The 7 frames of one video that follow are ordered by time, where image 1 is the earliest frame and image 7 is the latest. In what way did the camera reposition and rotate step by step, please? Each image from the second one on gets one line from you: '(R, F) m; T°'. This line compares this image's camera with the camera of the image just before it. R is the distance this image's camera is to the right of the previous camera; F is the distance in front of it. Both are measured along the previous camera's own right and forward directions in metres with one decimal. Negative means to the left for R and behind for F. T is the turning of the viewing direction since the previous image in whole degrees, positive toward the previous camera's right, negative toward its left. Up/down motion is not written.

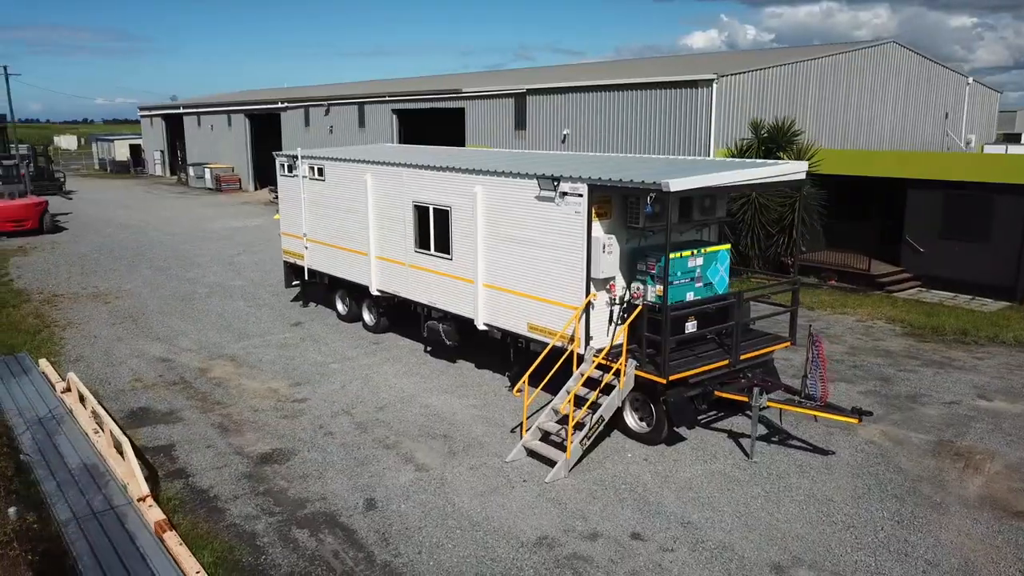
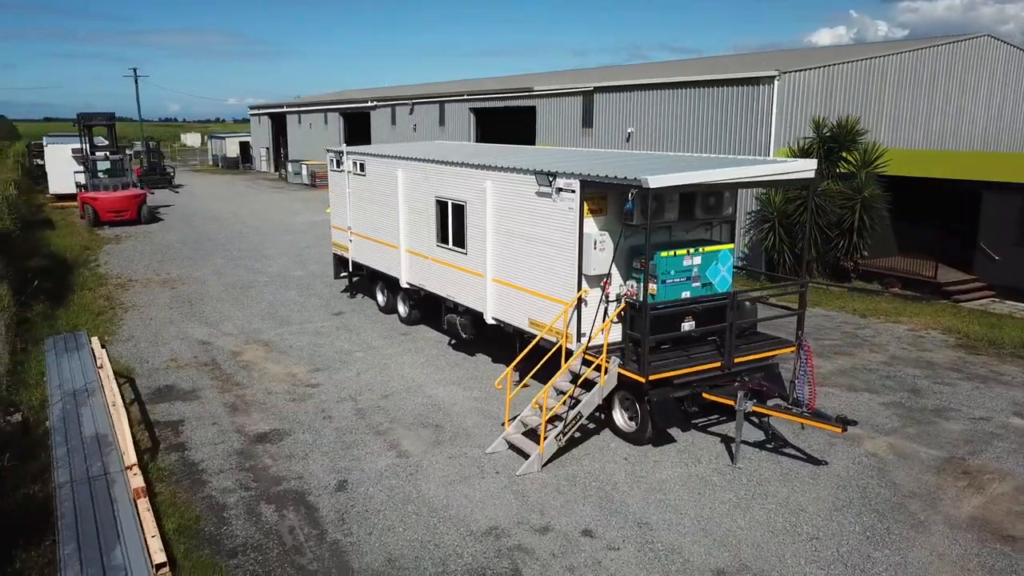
(+1.2, 0.0) m; -8°
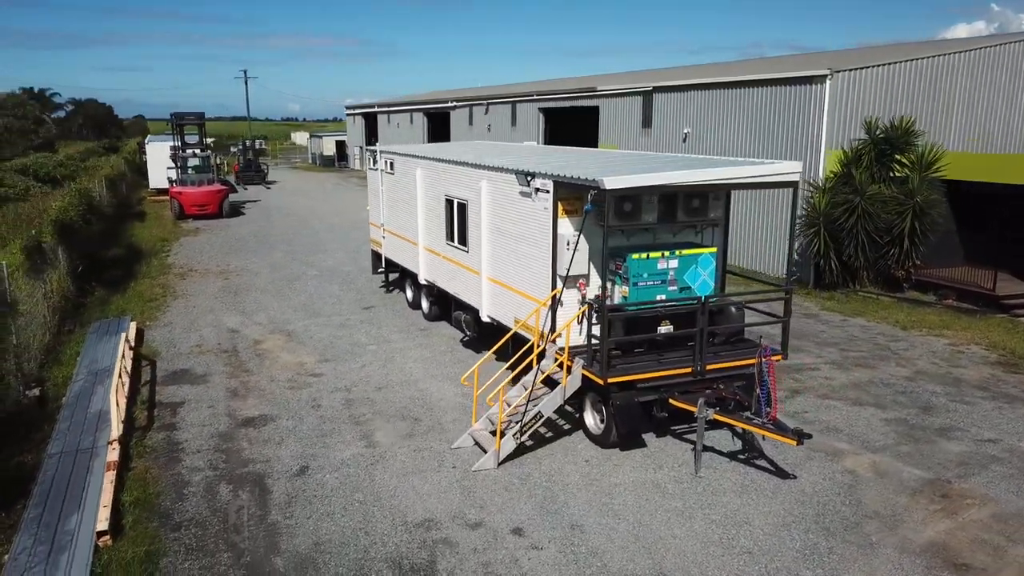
(+1.3, 0.0) m; -7°
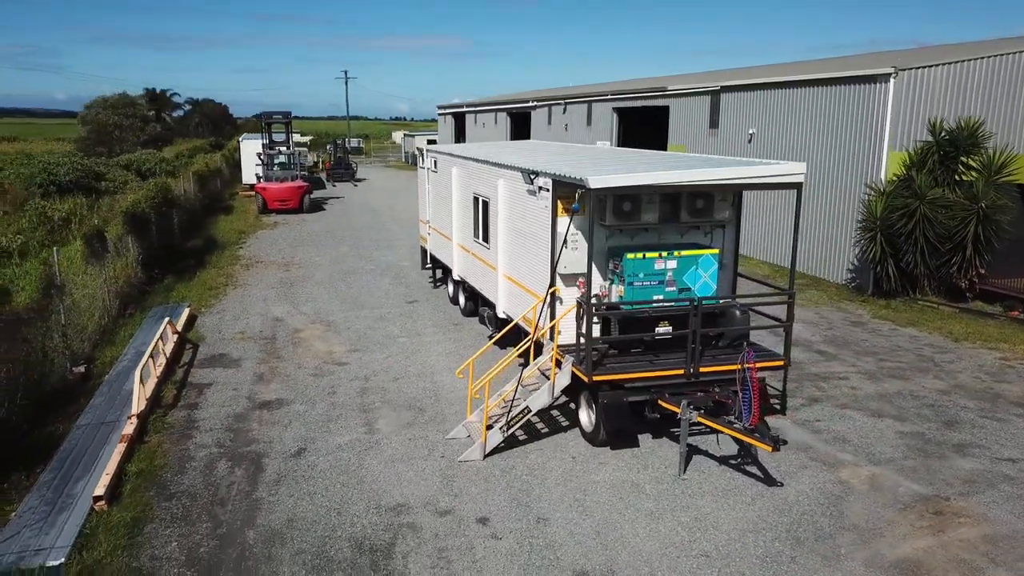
(+1.0, -0.1) m; -7°
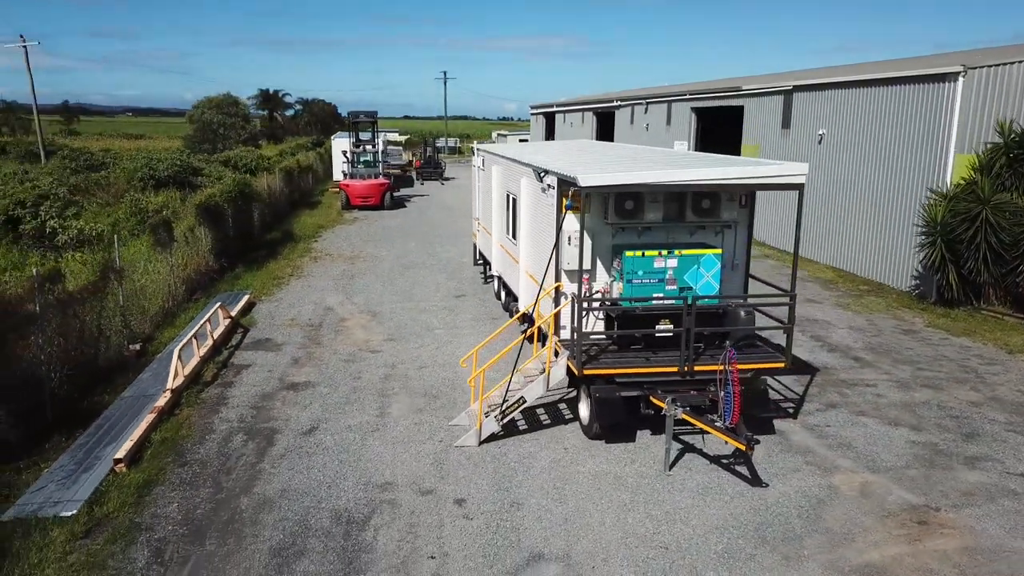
(+1.0, -0.2) m; -7°
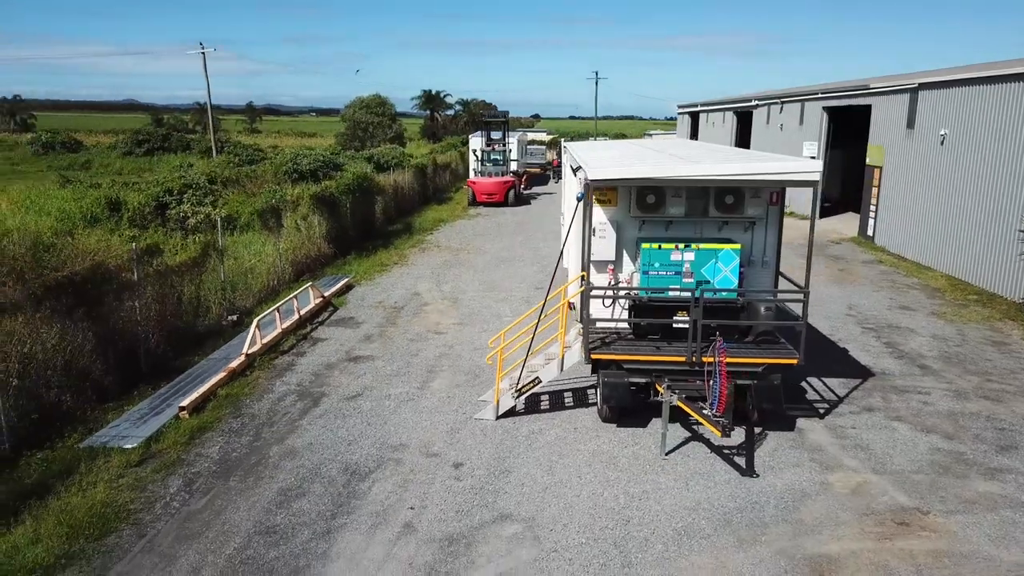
(+1.4, -0.4) m; -11°
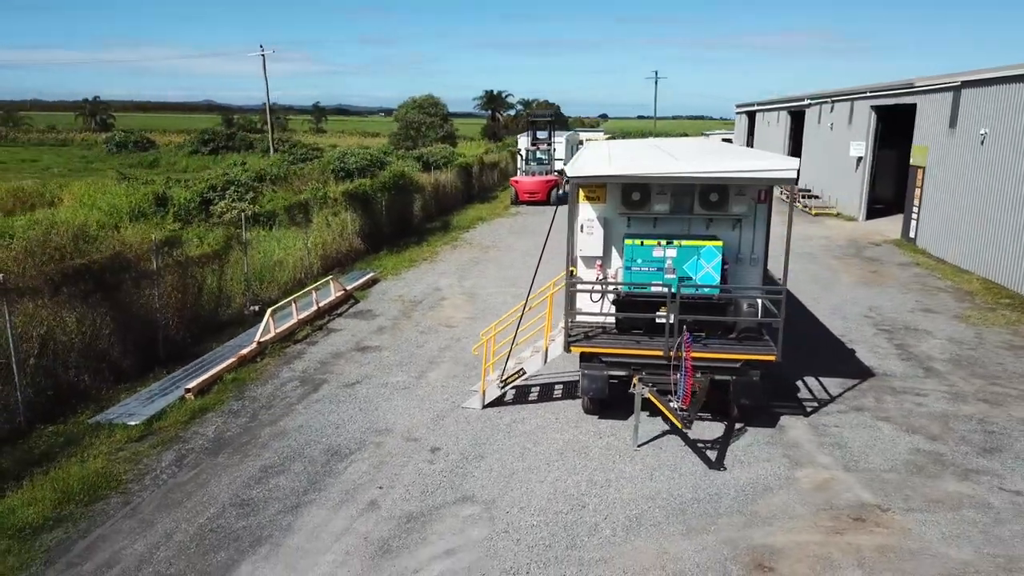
(+0.8, -0.2) m; -5°
